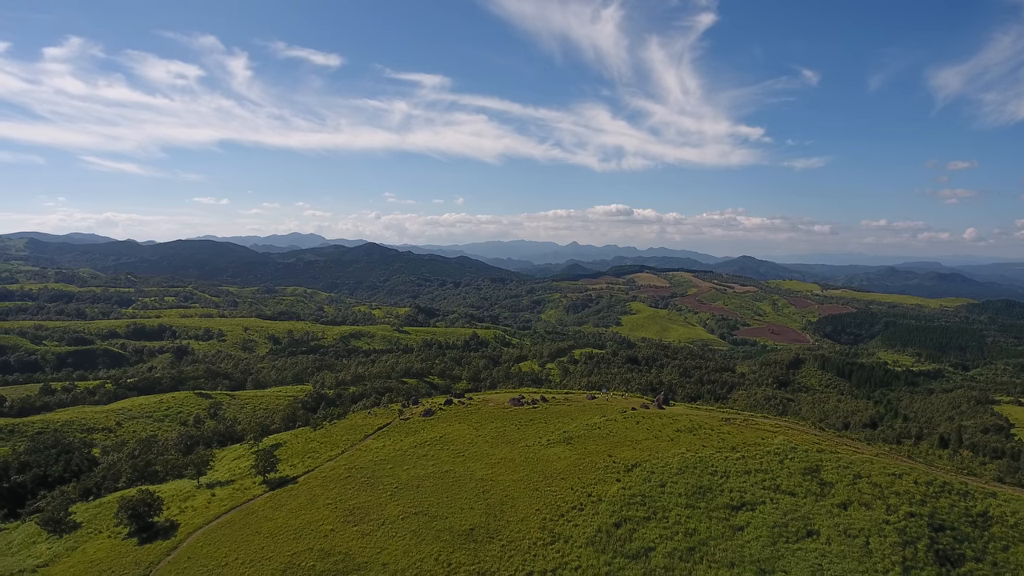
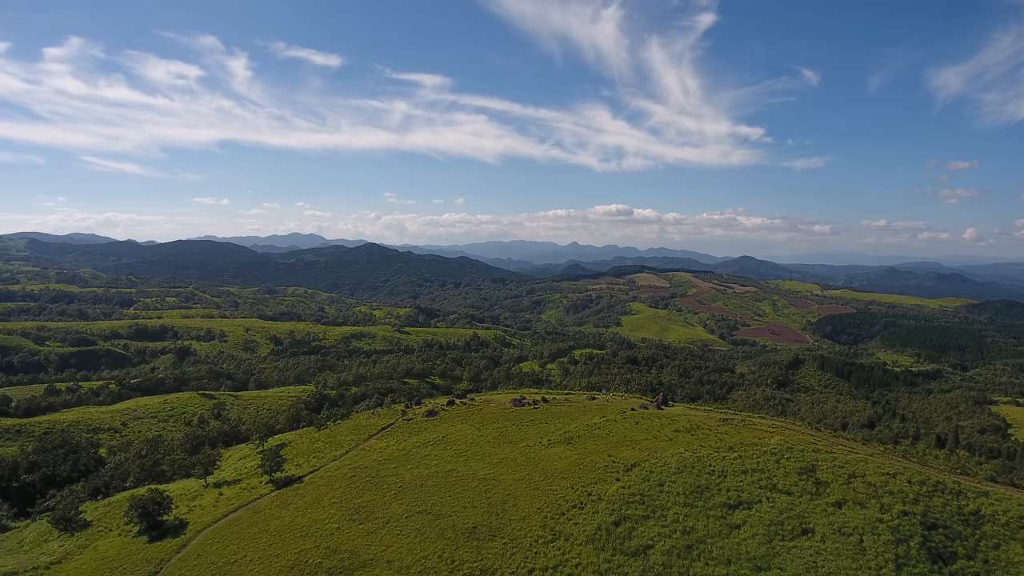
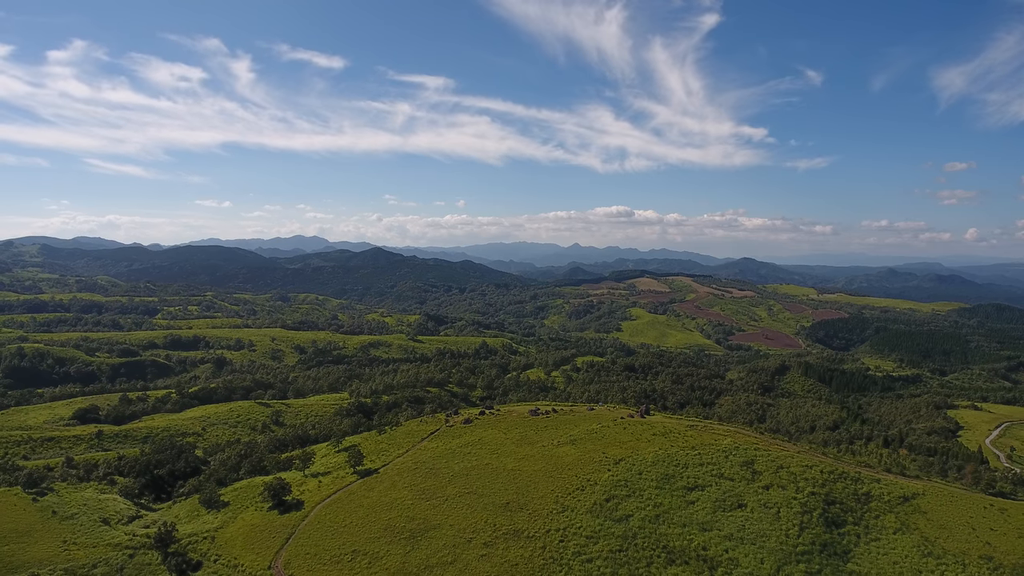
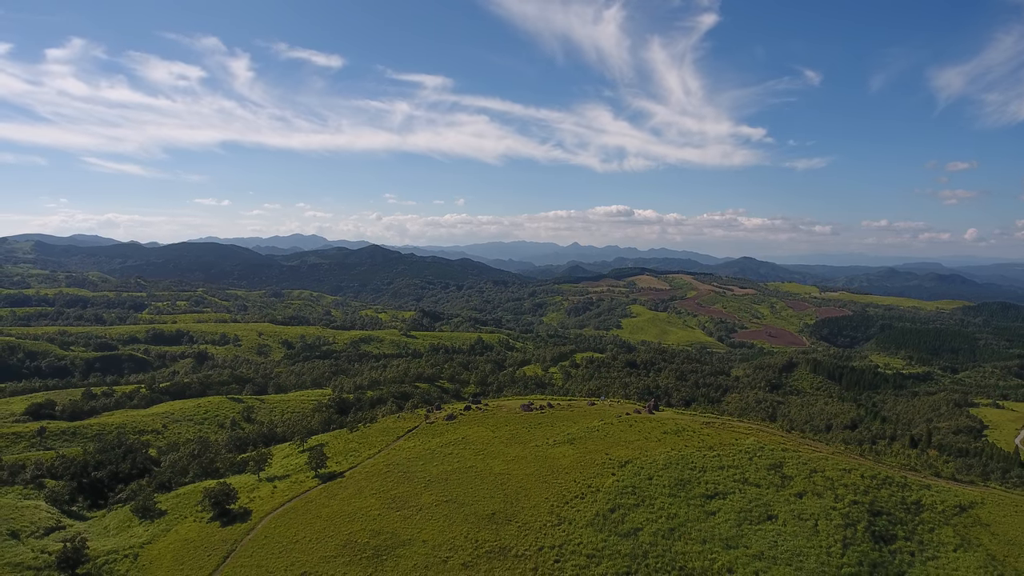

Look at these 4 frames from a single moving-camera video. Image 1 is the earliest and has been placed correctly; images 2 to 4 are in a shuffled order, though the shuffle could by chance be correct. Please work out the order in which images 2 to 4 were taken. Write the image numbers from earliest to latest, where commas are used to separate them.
2, 4, 3
